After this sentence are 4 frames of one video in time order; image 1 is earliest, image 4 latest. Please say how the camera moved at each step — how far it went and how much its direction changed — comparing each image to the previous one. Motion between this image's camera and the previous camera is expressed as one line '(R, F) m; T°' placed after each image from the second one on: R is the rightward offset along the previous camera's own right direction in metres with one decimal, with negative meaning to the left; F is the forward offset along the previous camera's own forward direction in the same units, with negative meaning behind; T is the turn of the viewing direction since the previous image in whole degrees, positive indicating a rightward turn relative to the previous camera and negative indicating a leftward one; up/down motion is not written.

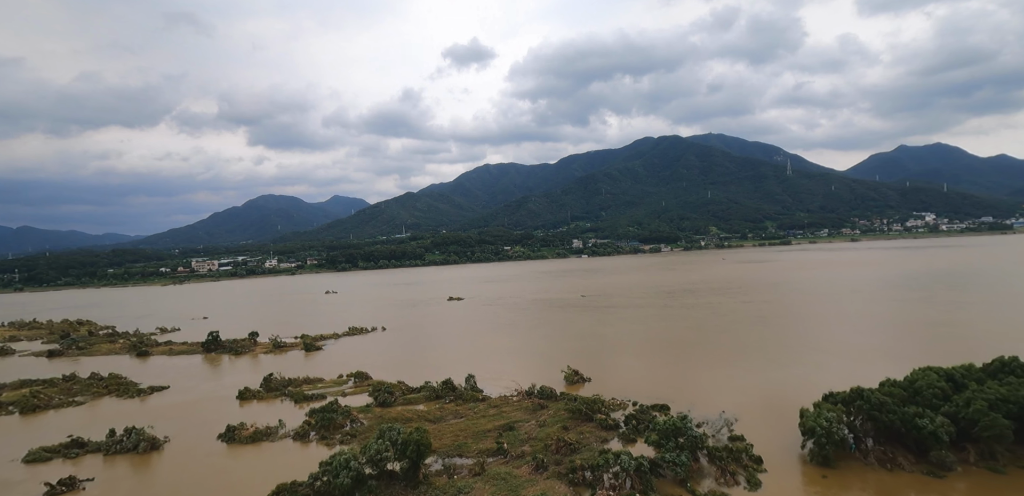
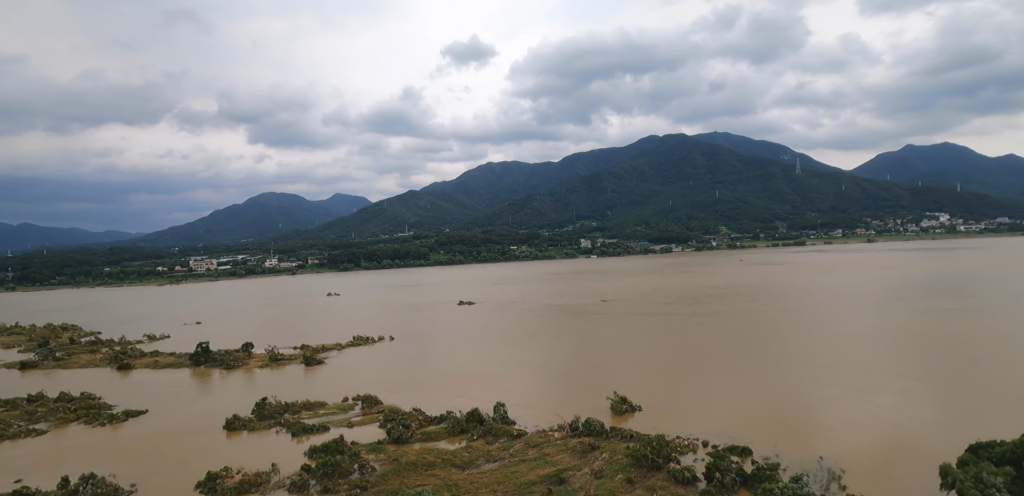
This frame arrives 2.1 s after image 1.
(-1.1, +3.1) m; 0°
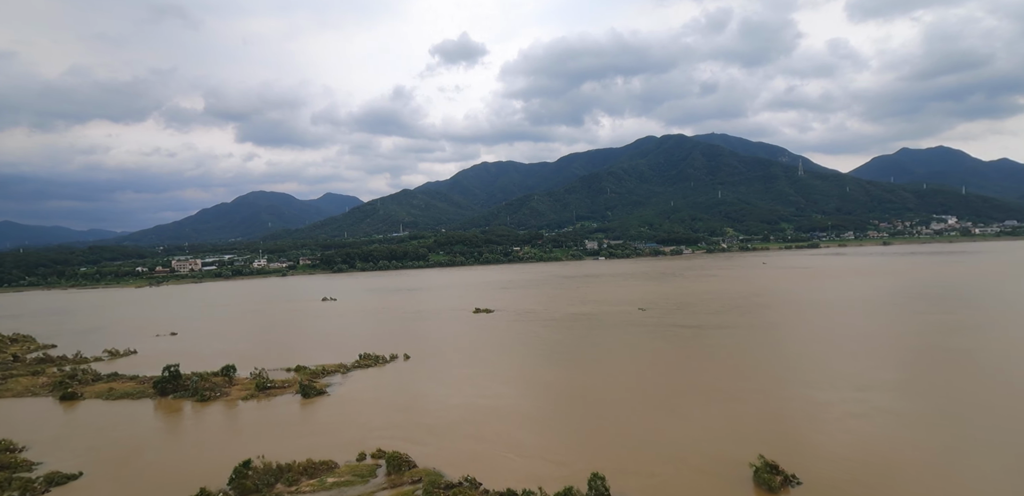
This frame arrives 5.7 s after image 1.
(-2.3, +5.5) m; +1°
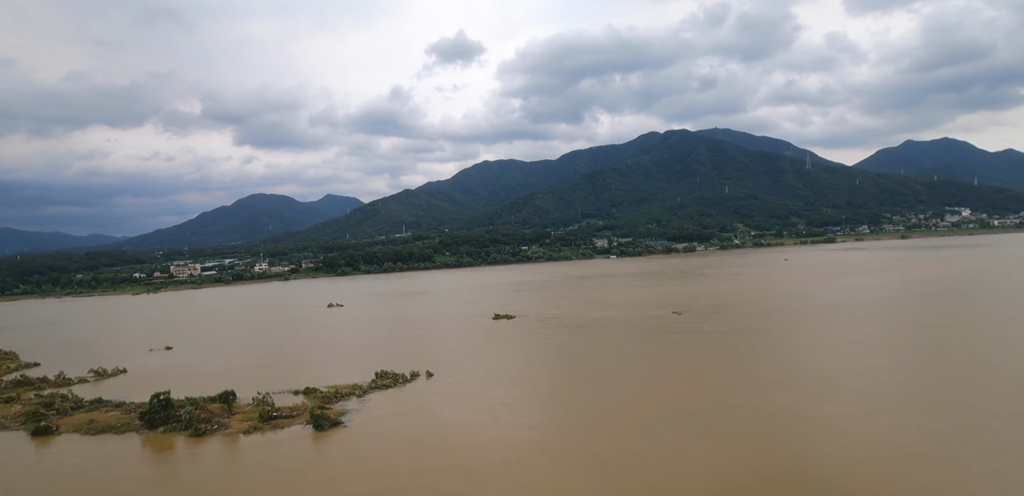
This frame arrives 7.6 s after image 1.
(-1.3, +3.0) m; 0°
